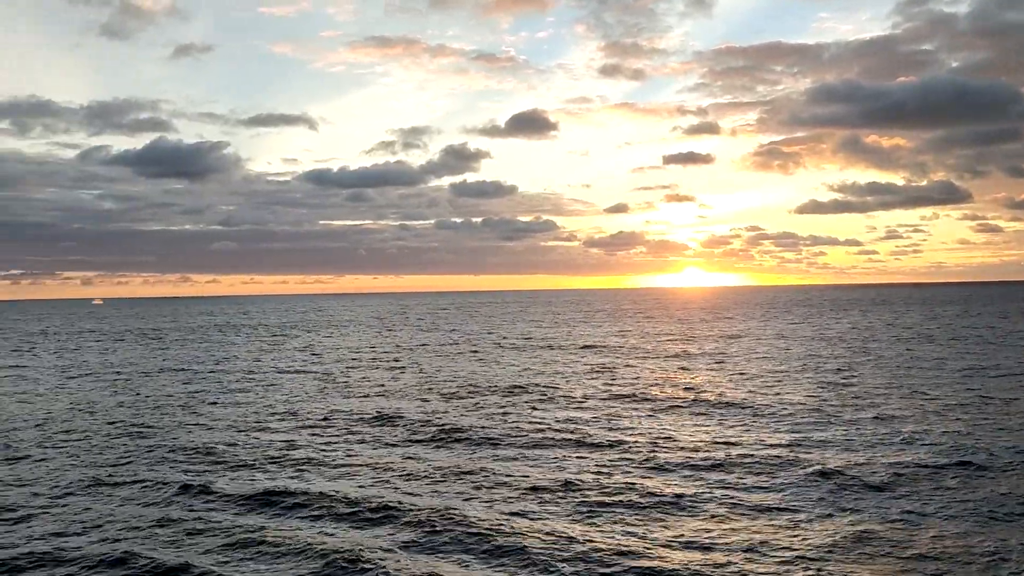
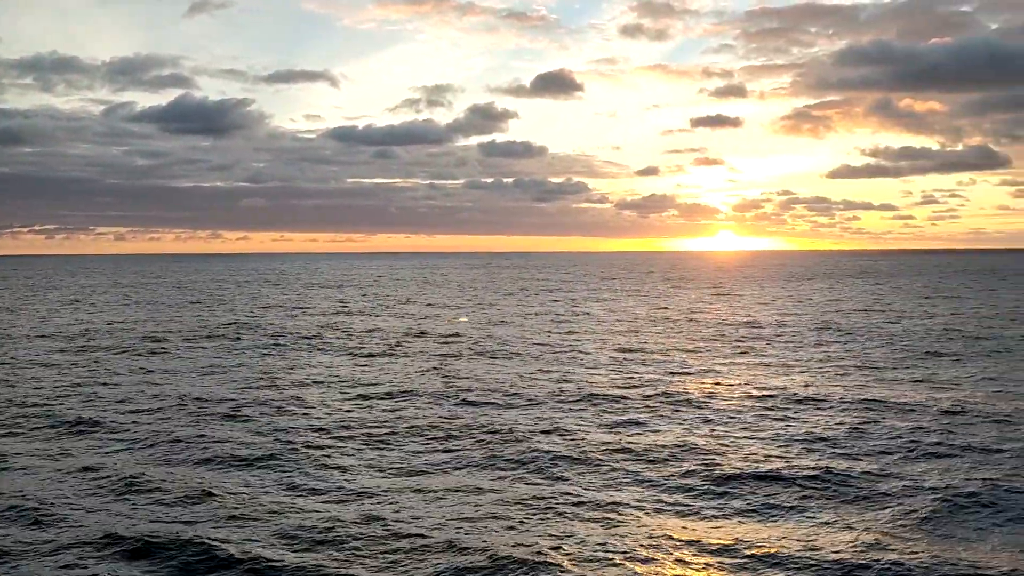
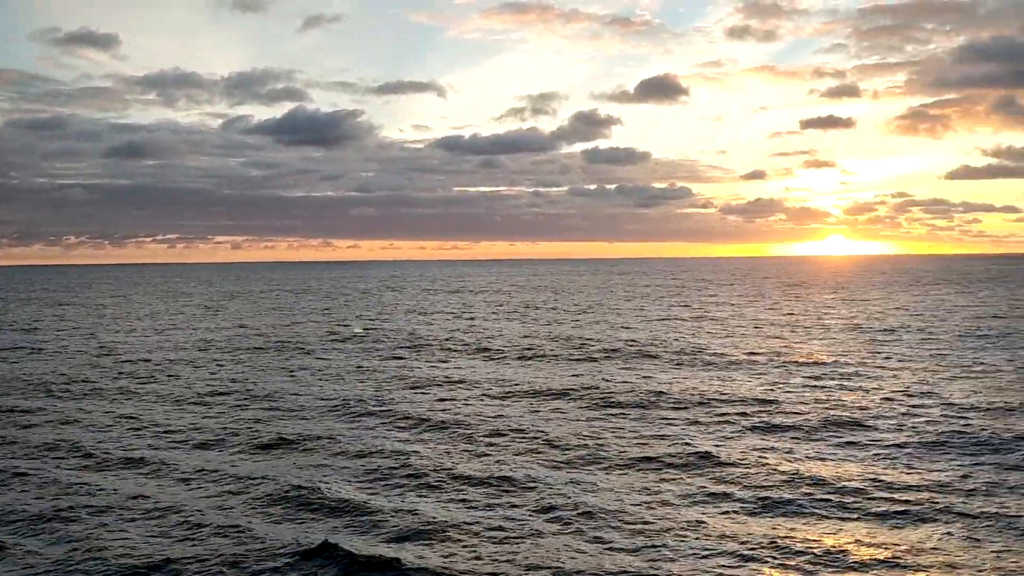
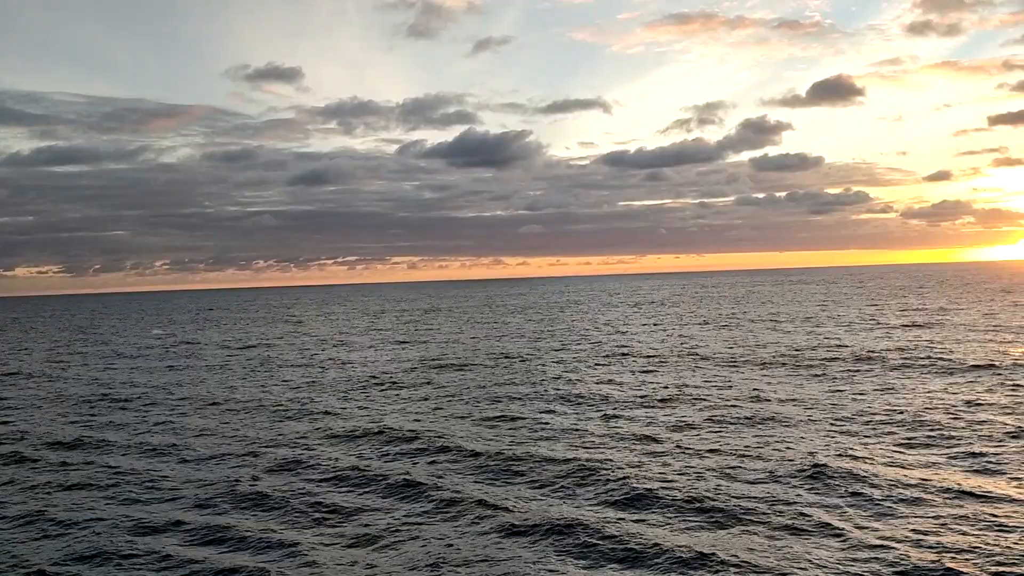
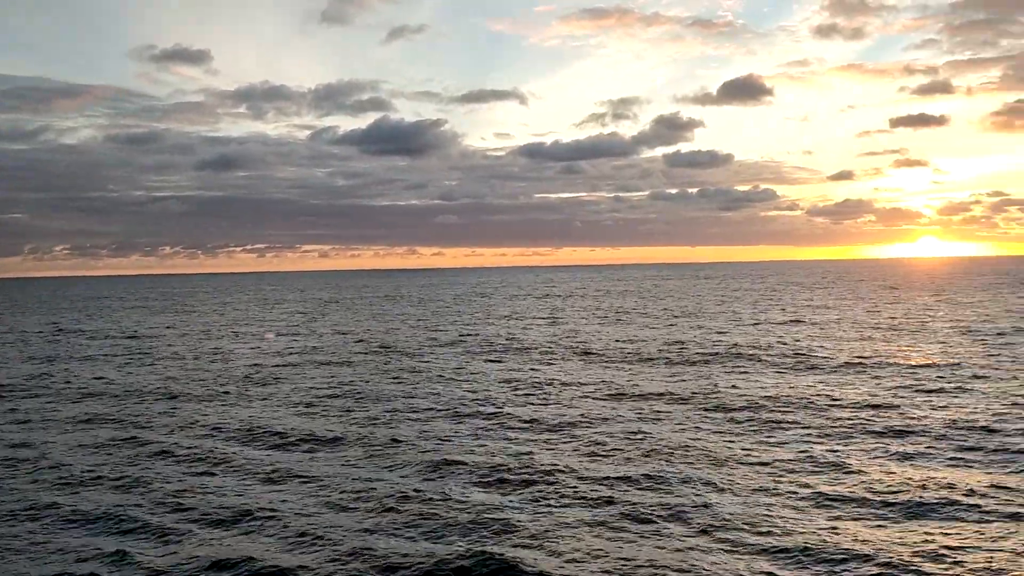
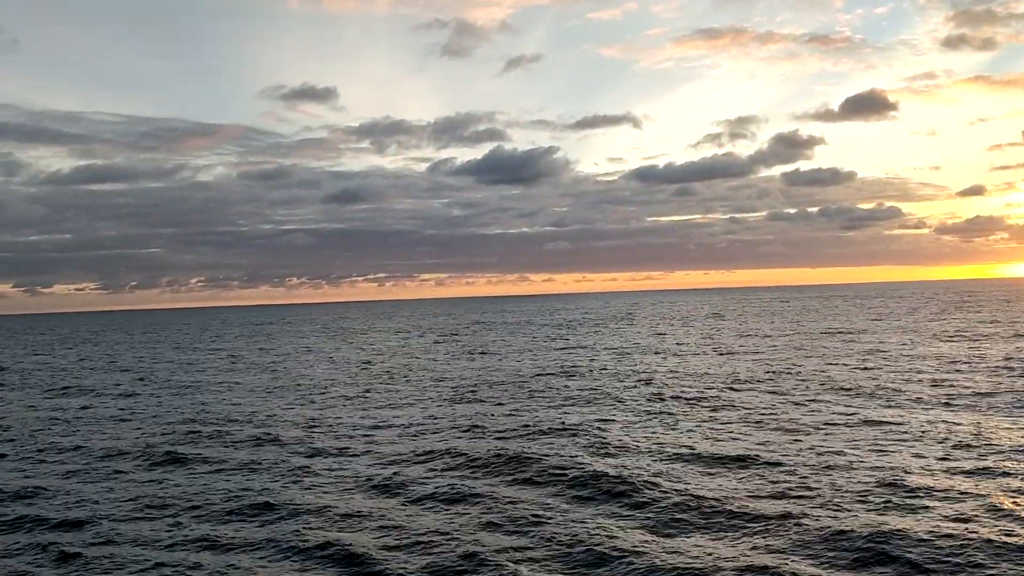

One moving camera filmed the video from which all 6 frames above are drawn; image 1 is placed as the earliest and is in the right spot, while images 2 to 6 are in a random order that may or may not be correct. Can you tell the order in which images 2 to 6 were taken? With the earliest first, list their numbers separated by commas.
6, 4, 5, 3, 2
